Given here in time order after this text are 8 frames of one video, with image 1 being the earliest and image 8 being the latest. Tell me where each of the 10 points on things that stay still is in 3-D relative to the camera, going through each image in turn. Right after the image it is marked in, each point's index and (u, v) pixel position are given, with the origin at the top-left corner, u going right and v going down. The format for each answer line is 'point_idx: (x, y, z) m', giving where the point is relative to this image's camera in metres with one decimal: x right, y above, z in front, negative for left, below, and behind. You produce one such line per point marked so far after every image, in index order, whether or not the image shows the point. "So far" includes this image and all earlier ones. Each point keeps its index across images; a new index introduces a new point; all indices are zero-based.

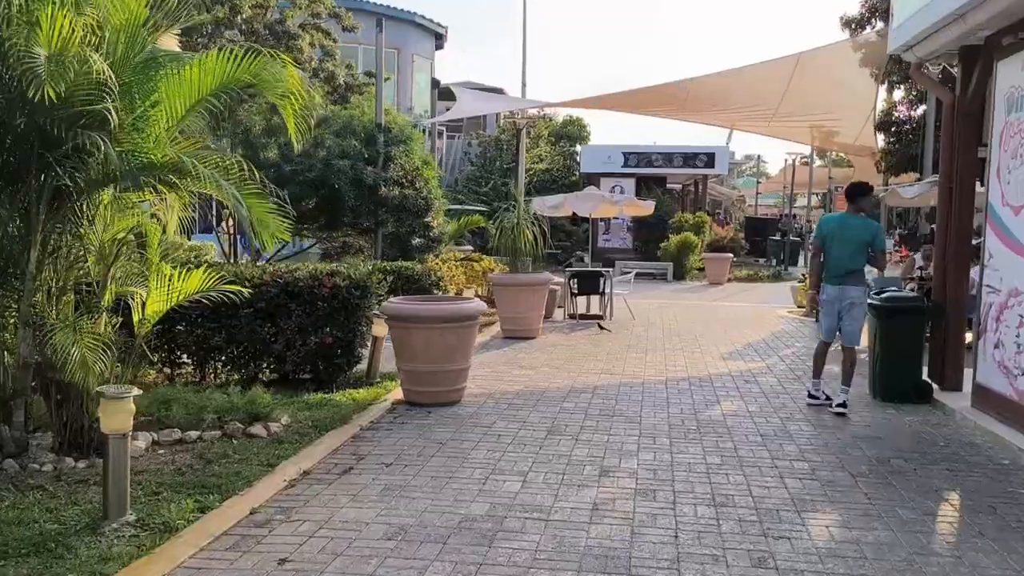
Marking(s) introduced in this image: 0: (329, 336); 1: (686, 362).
0: (-1.3, -0.4, +7.7) m
1: (+1.6, -0.7, +9.3) m
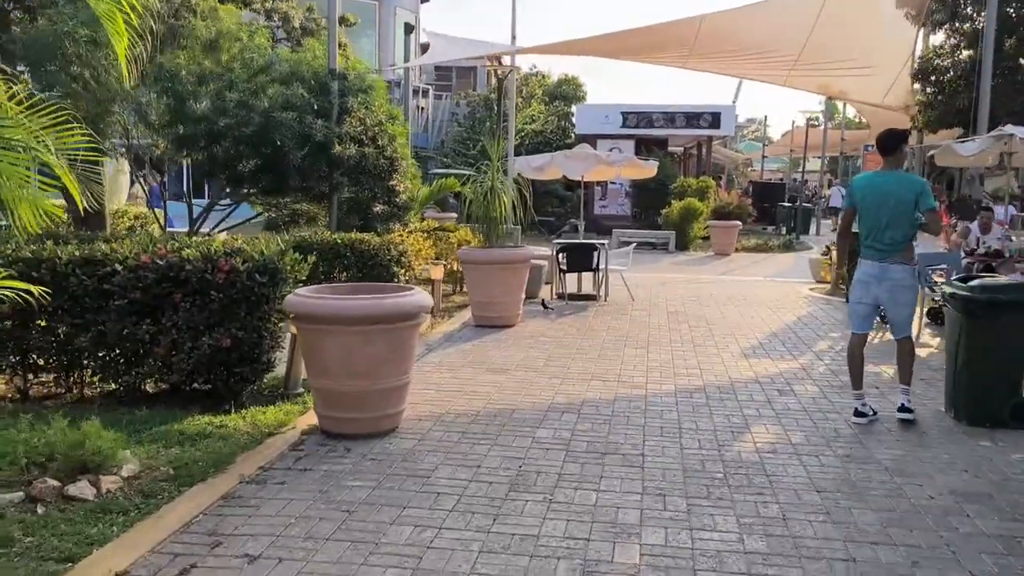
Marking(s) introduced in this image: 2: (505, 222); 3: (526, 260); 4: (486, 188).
0: (-1.6, -0.3, +5.7) m
1: (+1.3, -0.6, +7.5) m
2: (-0.1, +0.6, +9.8) m
3: (+0.2, +0.3, +9.2) m
4: (-0.2, +1.0, +9.7) m
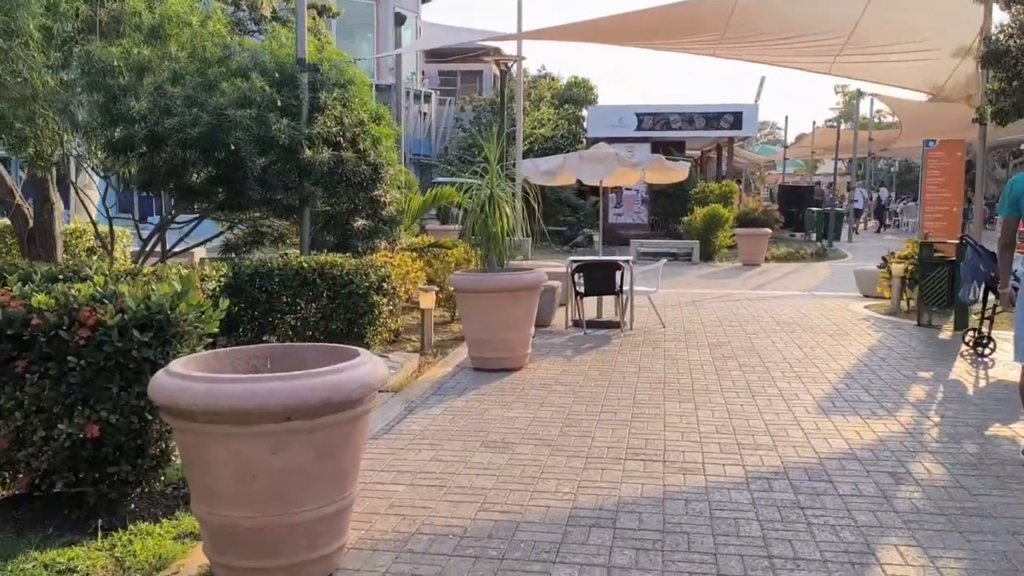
0: (-1.6, -0.5, +3.9) m
1: (+1.4, -0.8, +5.6) m
2: (0.0, +0.4, +7.9) m
3: (+0.2, 0.0, +7.4) m
4: (-0.2, +0.7, +7.8) m
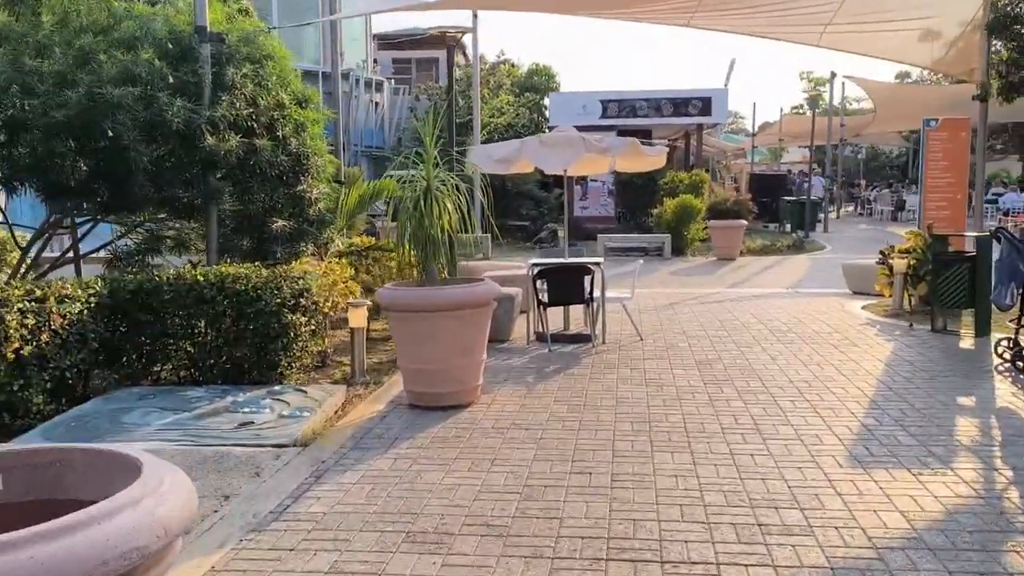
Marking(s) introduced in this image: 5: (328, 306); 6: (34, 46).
0: (-1.8, -0.6, +2.4) m
1: (+1.1, -0.8, +4.2) m
2: (-0.4, +0.3, +6.4) m
3: (-0.1, -0.1, +5.9) m
4: (-0.5, +0.6, +6.3) m
5: (-1.3, -0.1, +7.5) m
6: (-3.3, +1.7, +7.3) m
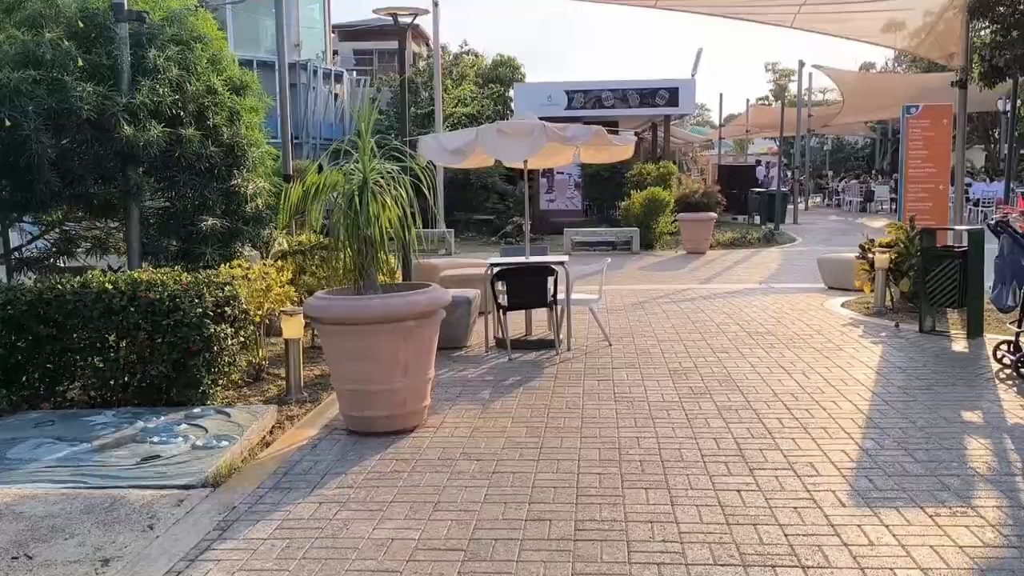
0: (-1.9, -0.7, +1.6) m
1: (+0.9, -0.9, +3.5) m
2: (-0.6, +0.2, +5.7) m
3: (-0.4, -0.1, +5.2) m
4: (-0.8, +0.6, +5.6) m
5: (-1.6, -0.2, +6.7) m
6: (-3.6, +1.6, +6.5) m
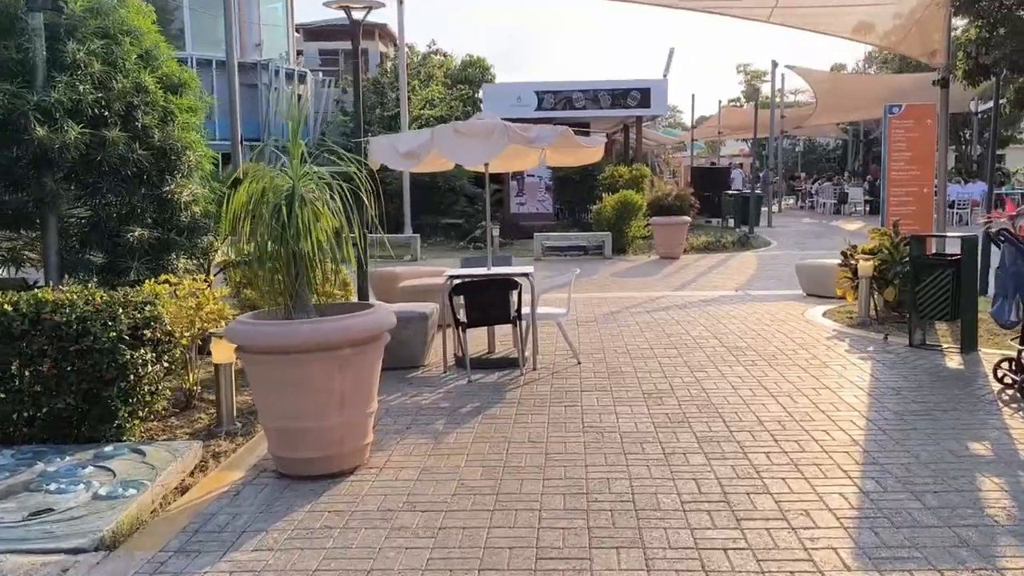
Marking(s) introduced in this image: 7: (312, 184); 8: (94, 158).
0: (-2.0, -0.8, +0.9) m
1: (+0.8, -1.0, +2.9) m
2: (-0.9, +0.1, +5.1) m
3: (-0.6, -0.2, +4.6) m
4: (-1.0, +0.5, +4.9) m
5: (-1.9, -0.3, +6.0) m
6: (-3.9, +1.5, +5.7) m
7: (-0.9, +0.5, +4.8) m
8: (-2.6, +0.8, +6.4) m
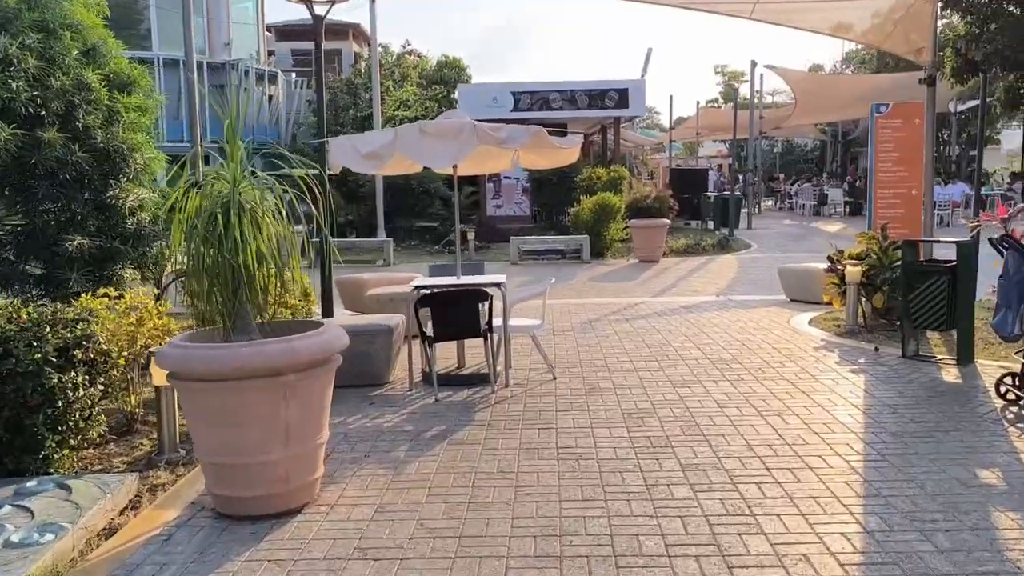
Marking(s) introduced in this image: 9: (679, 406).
0: (-2.1, -0.9, +0.4) m
1: (+0.7, -1.0, +2.4) m
2: (-1.0, +0.1, +4.6) m
3: (-0.7, -0.3, +4.1) m
4: (-1.2, +0.4, +4.5) m
5: (-2.0, -0.3, +5.5) m
6: (-4.0, +1.4, +5.2) m
7: (-1.1, +0.4, +4.4) m
8: (-2.7, +0.7, +5.9) m
9: (+0.9, -0.7, +5.9) m
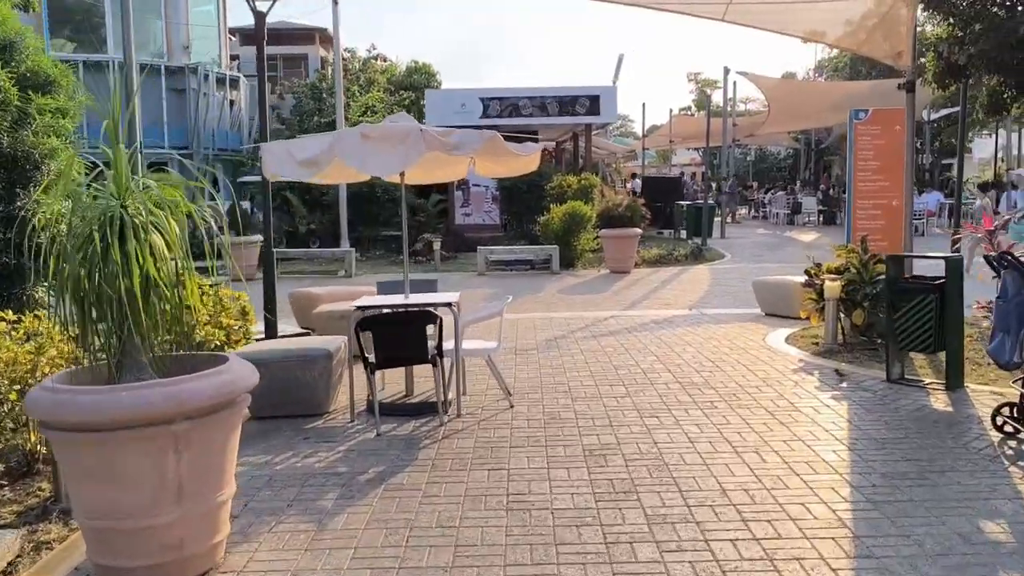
0: (-2.2, -1.0, -0.2) m
1: (+0.5, -1.1, +1.9) m
2: (-1.2, 0.0, +4.0) m
3: (-0.9, -0.4, +3.5) m
4: (-1.4, +0.3, +3.9) m
5: (-2.3, -0.5, +4.9) m
6: (-4.3, +1.3, +4.5) m
7: (-1.3, +0.3, +3.8) m
8: (-3.0, +0.6, +5.2) m
9: (+0.7, -0.8, +5.3) m
